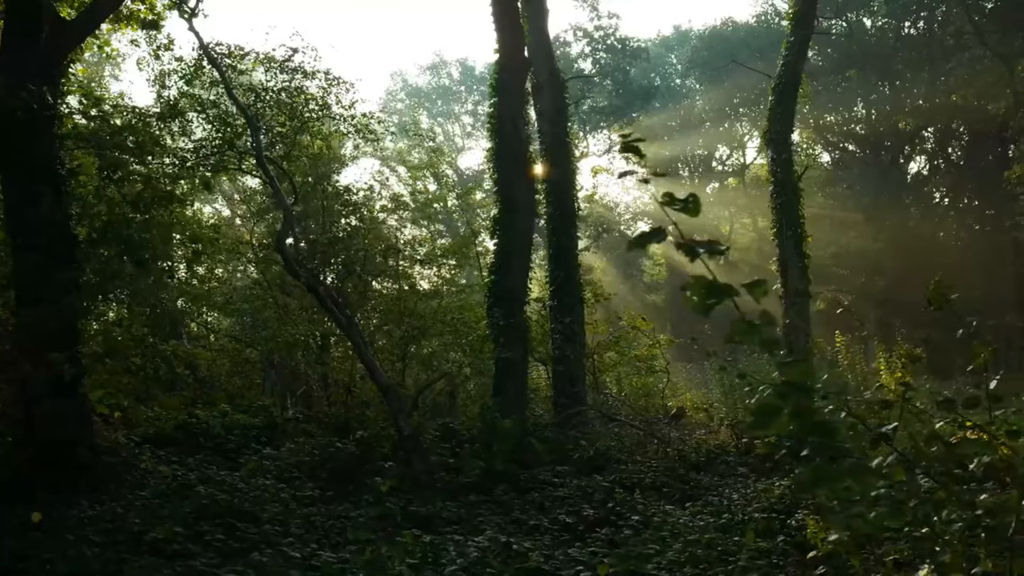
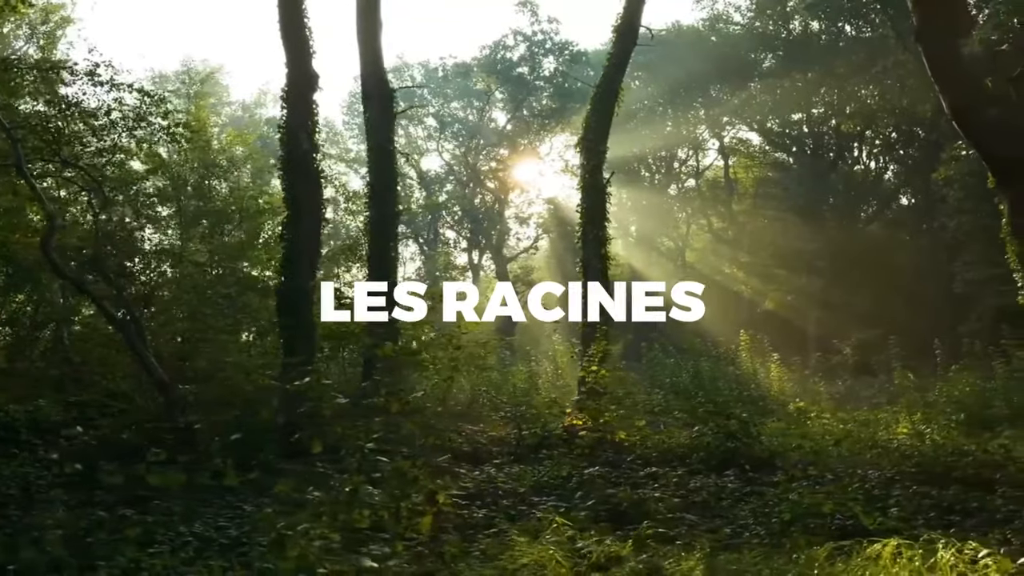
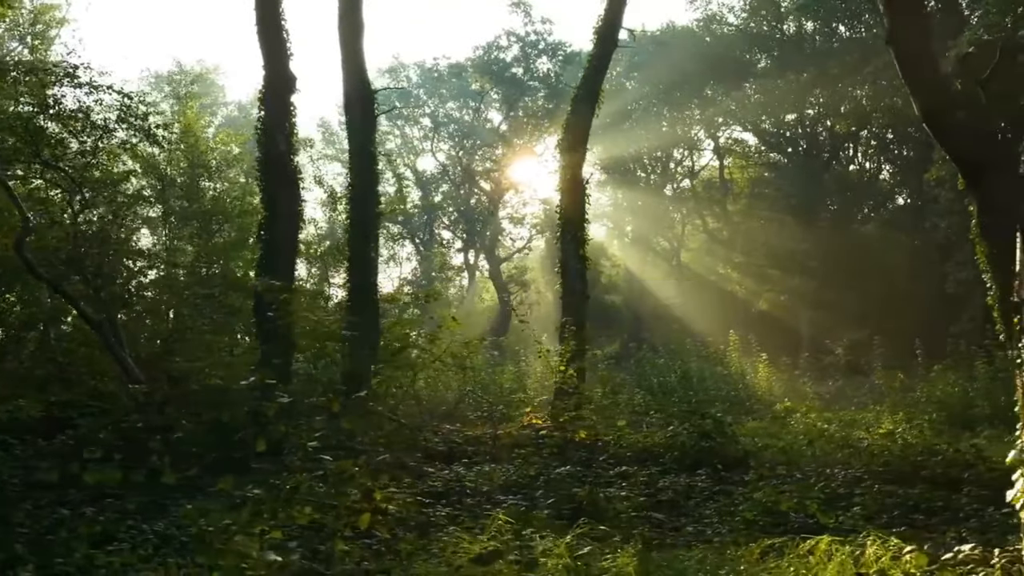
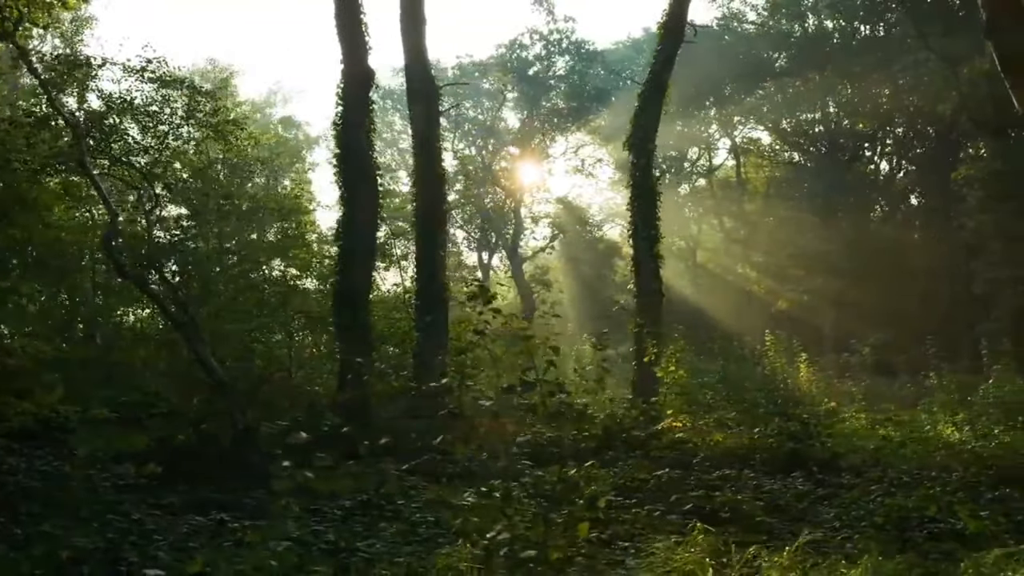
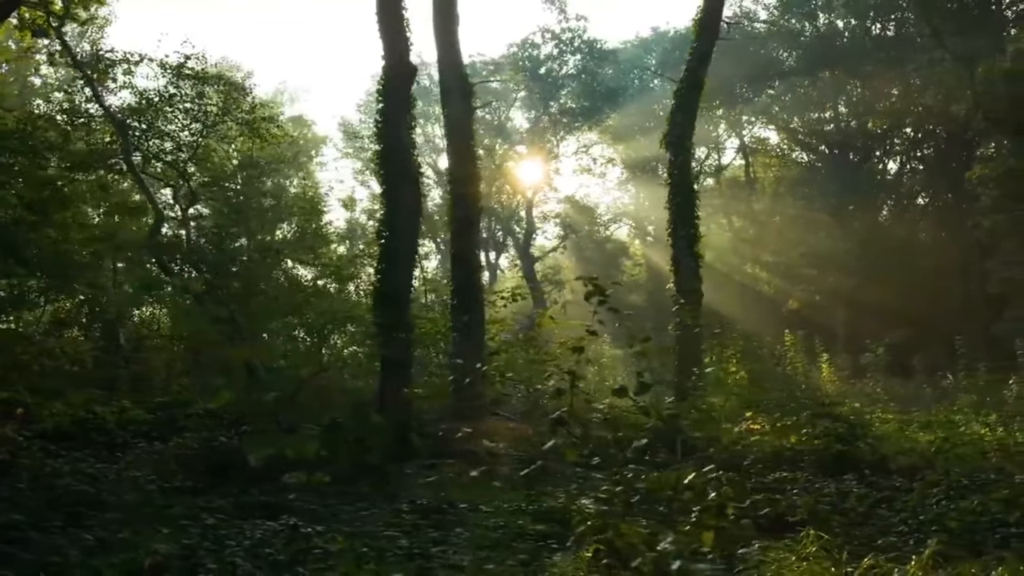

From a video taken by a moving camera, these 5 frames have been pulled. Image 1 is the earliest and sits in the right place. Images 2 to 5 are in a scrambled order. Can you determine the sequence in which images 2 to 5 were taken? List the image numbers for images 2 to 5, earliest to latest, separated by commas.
5, 4, 2, 3
